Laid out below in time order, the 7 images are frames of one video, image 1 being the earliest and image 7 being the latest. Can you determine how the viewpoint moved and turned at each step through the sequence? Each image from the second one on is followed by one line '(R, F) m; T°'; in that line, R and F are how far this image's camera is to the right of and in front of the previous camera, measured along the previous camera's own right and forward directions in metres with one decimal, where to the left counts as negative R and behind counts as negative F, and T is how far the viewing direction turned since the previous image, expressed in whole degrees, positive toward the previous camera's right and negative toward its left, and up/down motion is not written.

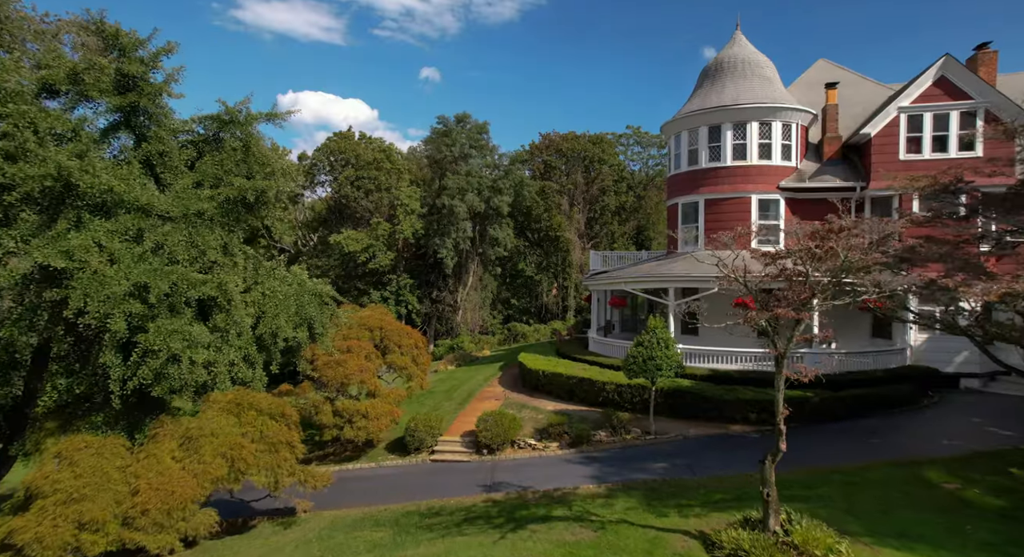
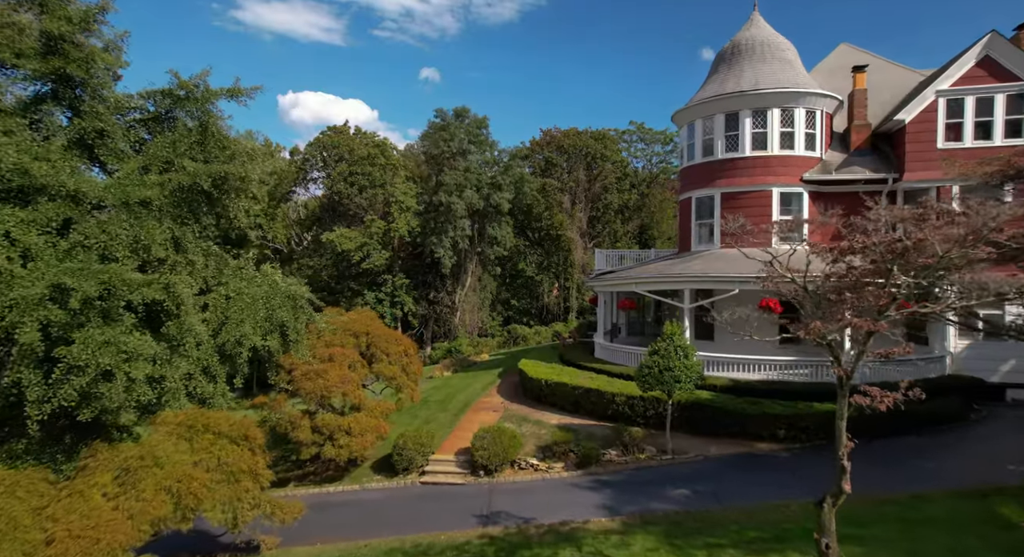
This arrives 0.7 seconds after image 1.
(0.0, +1.5) m; 0°
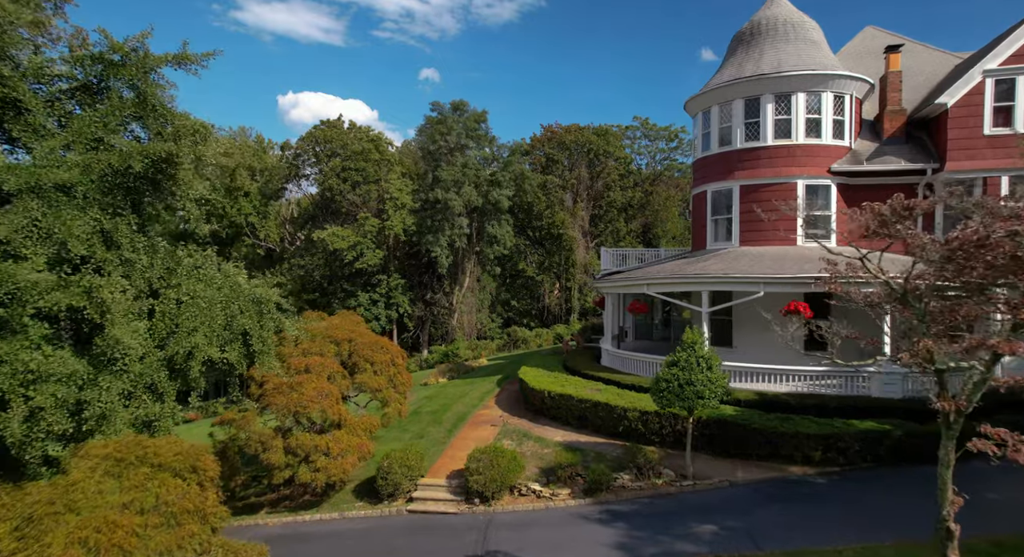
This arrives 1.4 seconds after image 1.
(0.0, +1.5) m; 0°
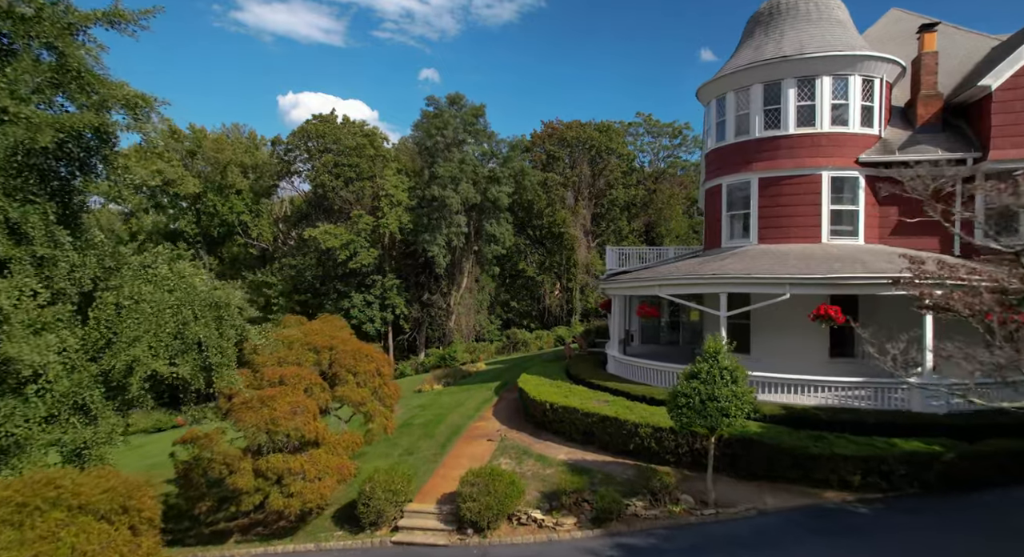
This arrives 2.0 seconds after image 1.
(0.0, +1.3) m; 0°
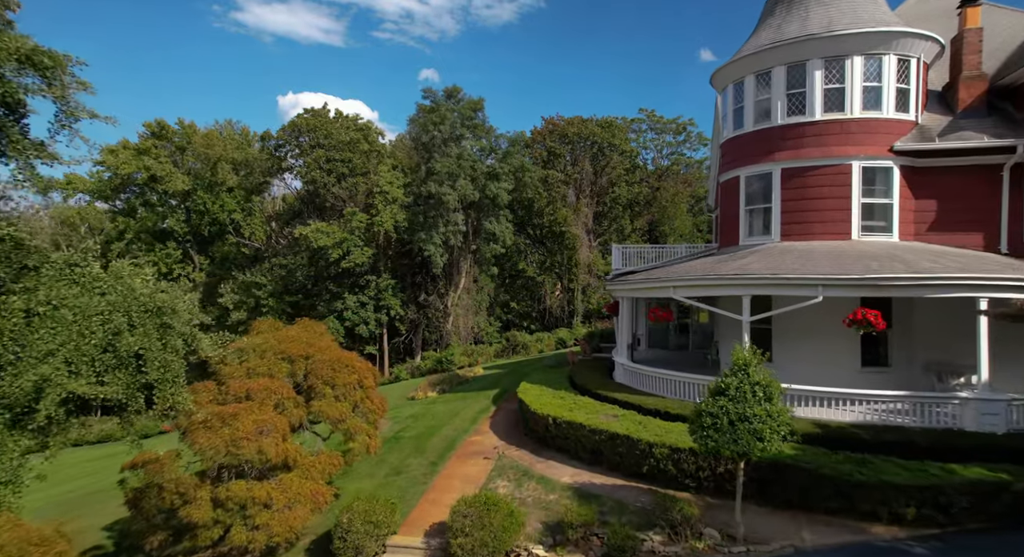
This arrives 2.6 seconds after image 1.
(0.0, +1.4) m; 0°
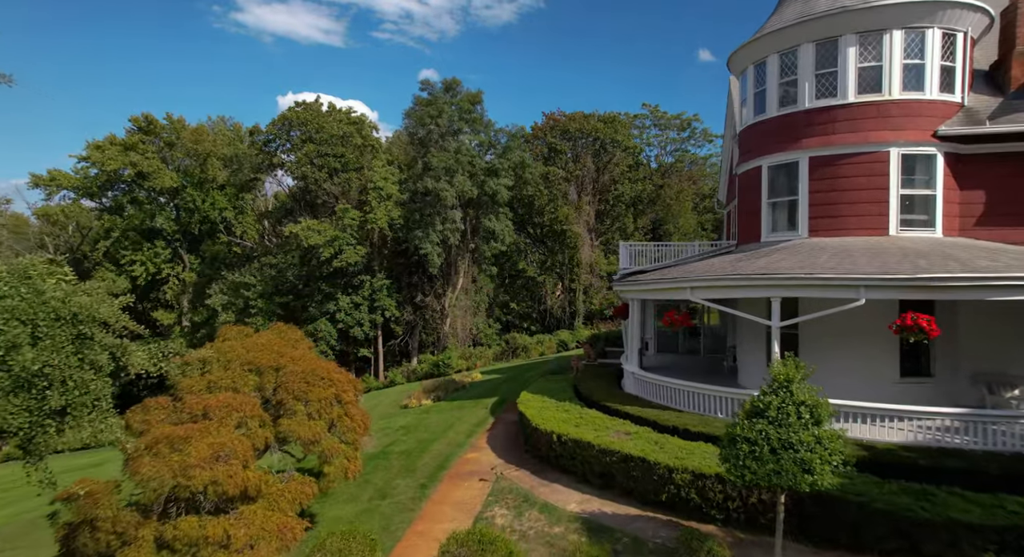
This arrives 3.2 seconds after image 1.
(0.0, +1.4) m; 0°
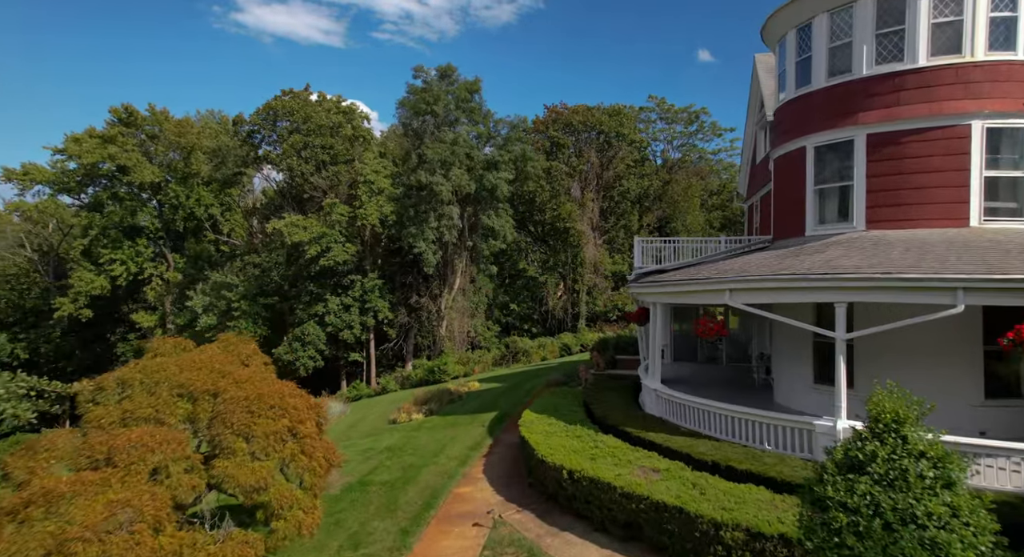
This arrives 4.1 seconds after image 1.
(0.0, +2.1) m; 0°
